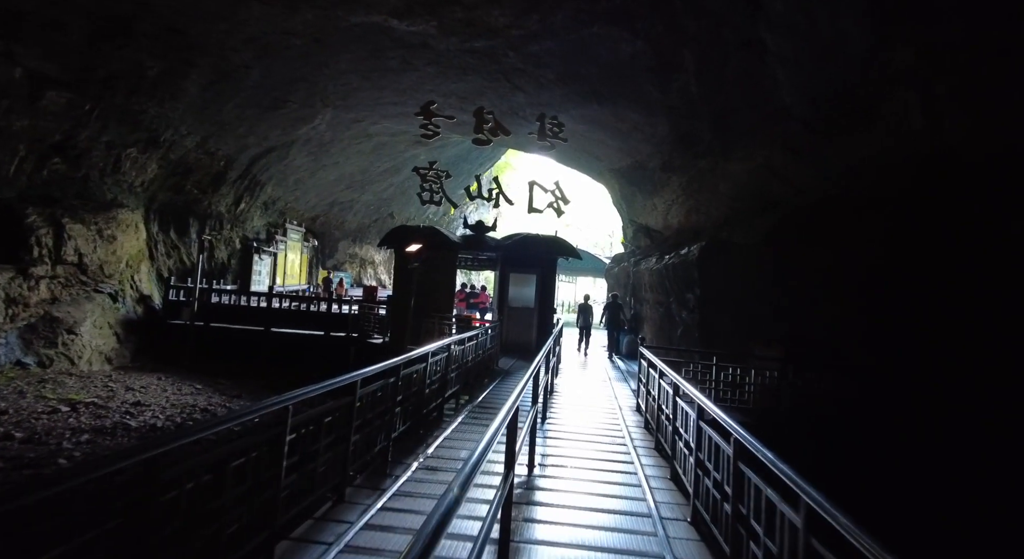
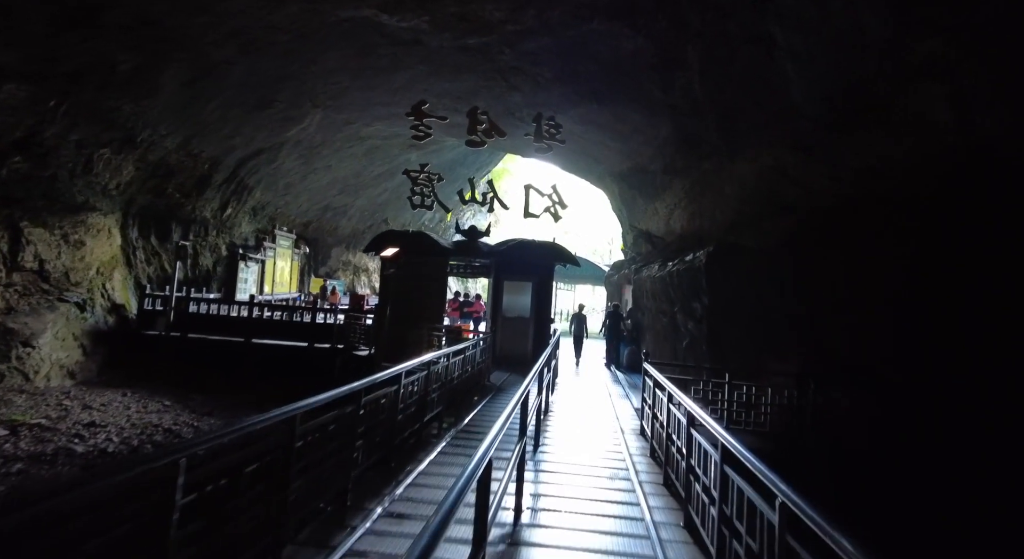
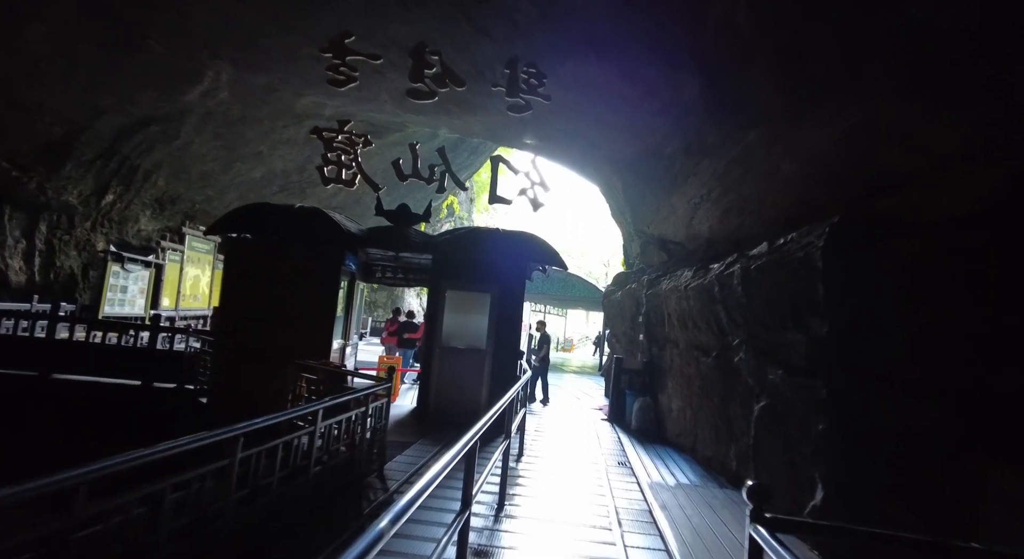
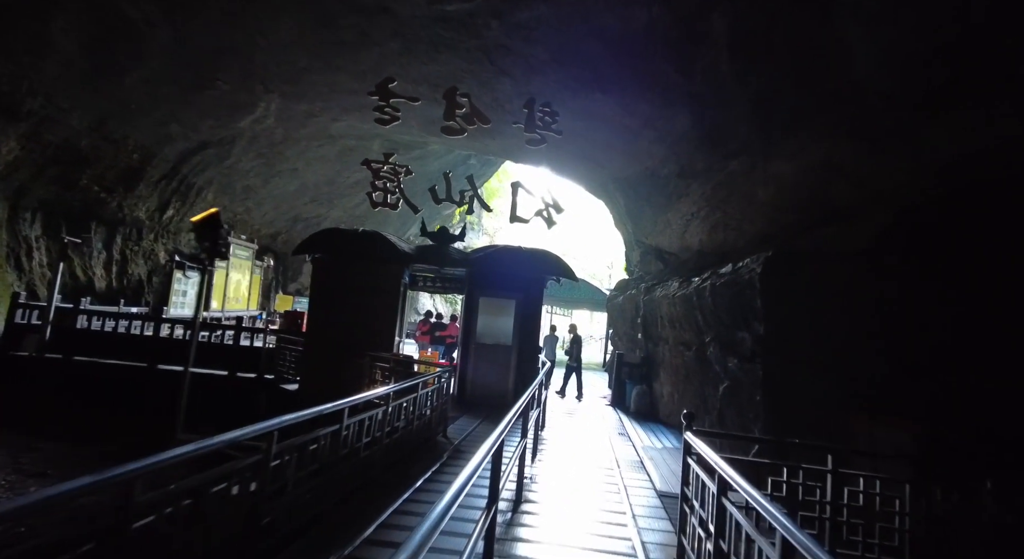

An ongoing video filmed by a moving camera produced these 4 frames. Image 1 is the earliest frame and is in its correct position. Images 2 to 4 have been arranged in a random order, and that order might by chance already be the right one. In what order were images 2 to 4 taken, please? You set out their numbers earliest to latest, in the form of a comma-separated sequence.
2, 4, 3
